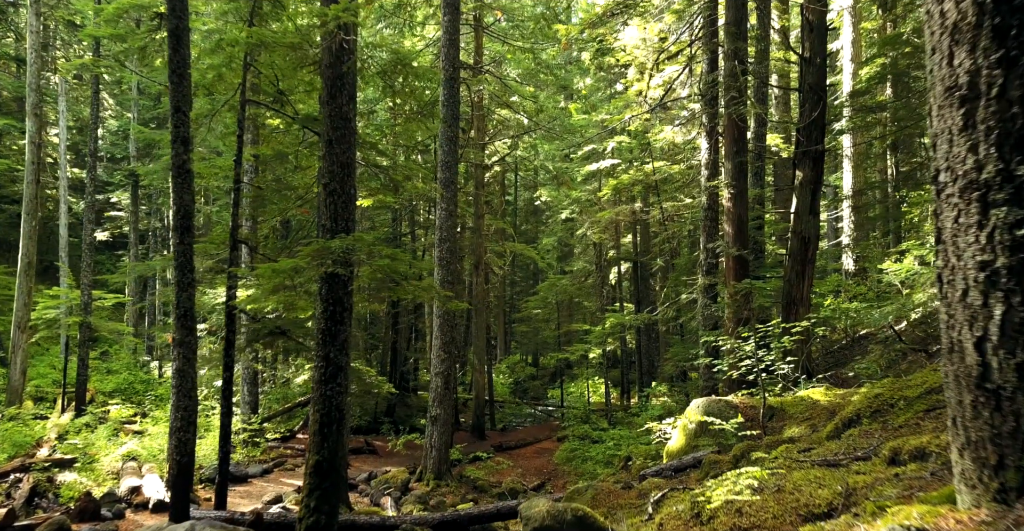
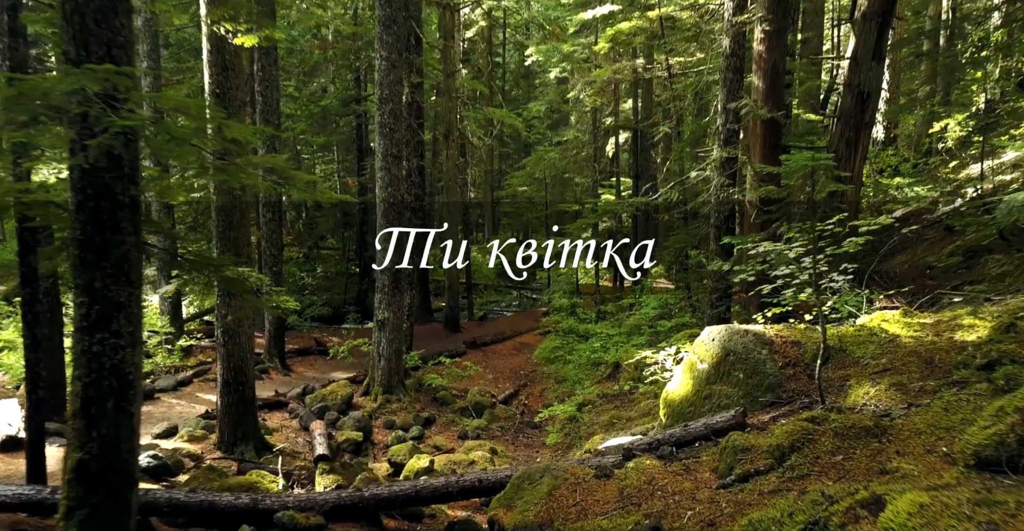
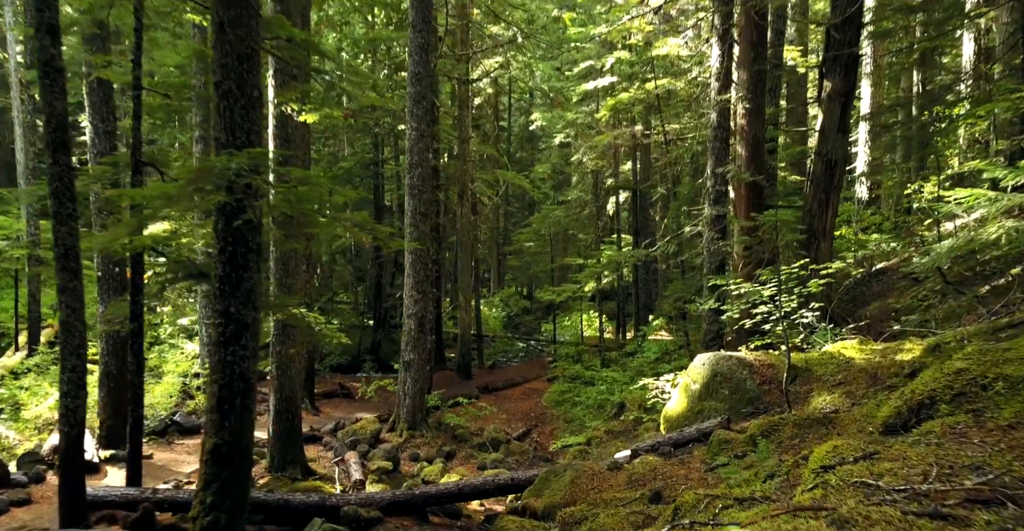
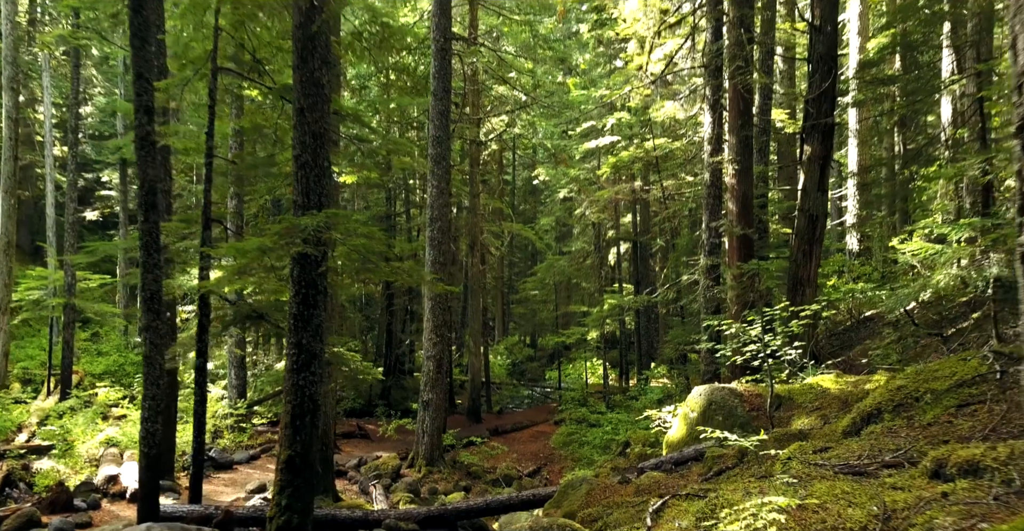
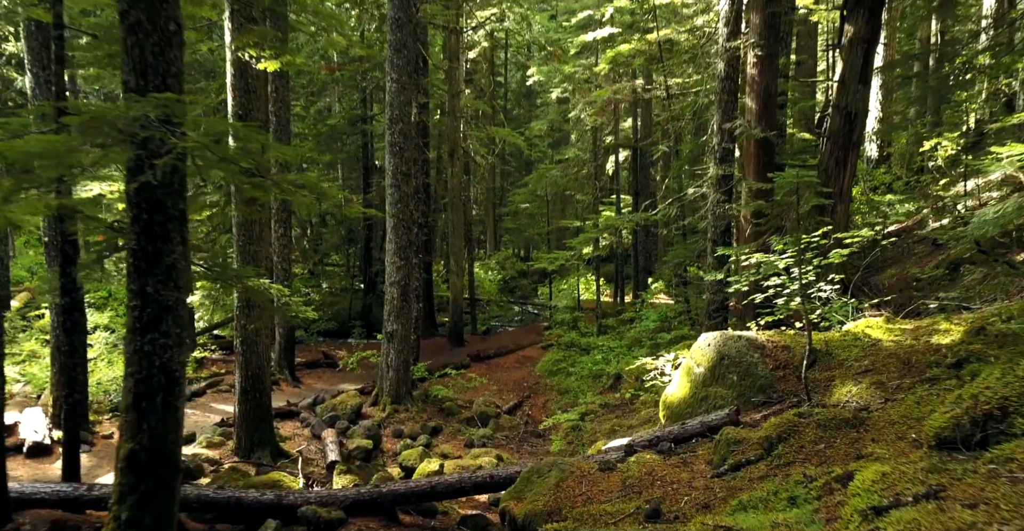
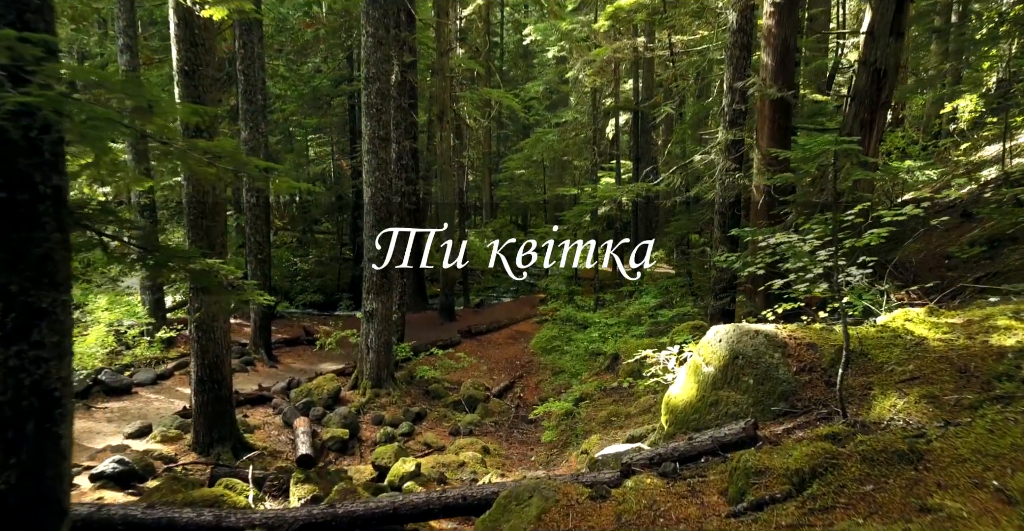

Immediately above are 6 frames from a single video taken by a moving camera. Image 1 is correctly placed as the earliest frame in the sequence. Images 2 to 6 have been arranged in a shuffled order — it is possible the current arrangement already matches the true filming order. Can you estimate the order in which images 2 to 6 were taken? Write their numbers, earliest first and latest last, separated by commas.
4, 3, 5, 2, 6
